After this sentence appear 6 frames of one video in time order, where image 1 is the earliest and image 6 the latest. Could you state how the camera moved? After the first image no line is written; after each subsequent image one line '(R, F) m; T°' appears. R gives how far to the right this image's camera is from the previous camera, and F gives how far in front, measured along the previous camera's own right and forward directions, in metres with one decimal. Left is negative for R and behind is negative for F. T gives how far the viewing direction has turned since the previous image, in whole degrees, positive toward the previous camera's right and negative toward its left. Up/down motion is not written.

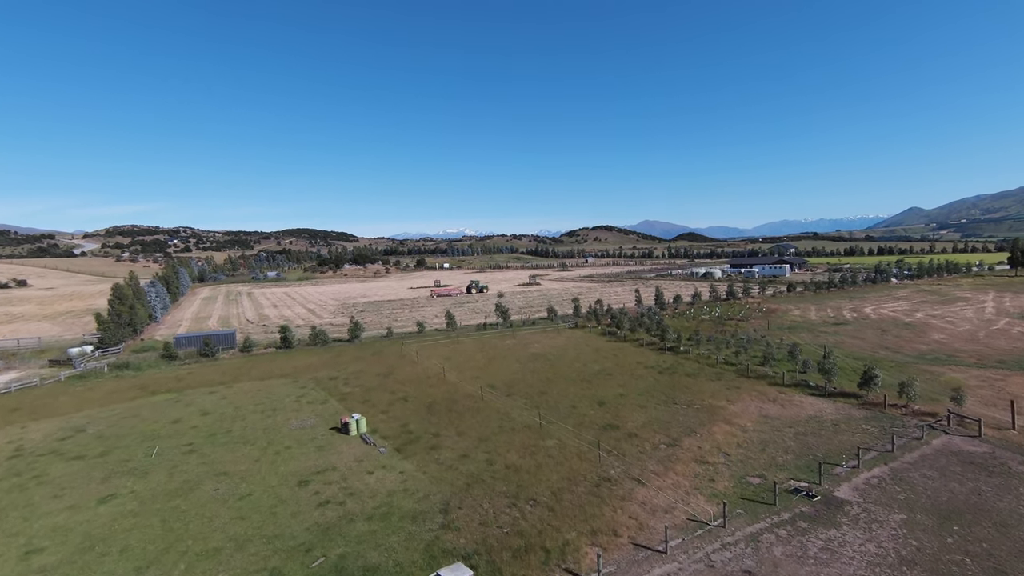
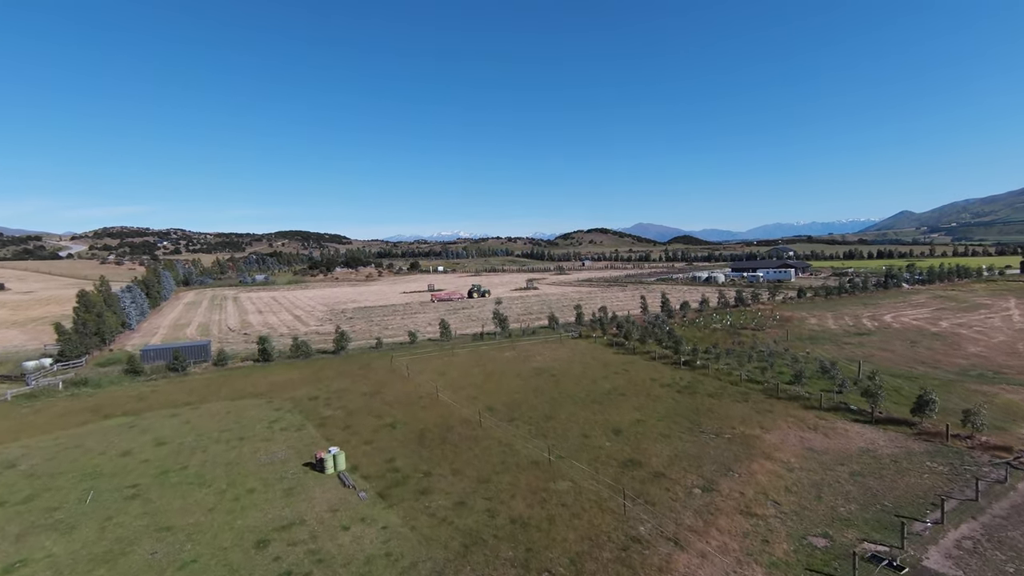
(-0.3, +2.8) m; +1°
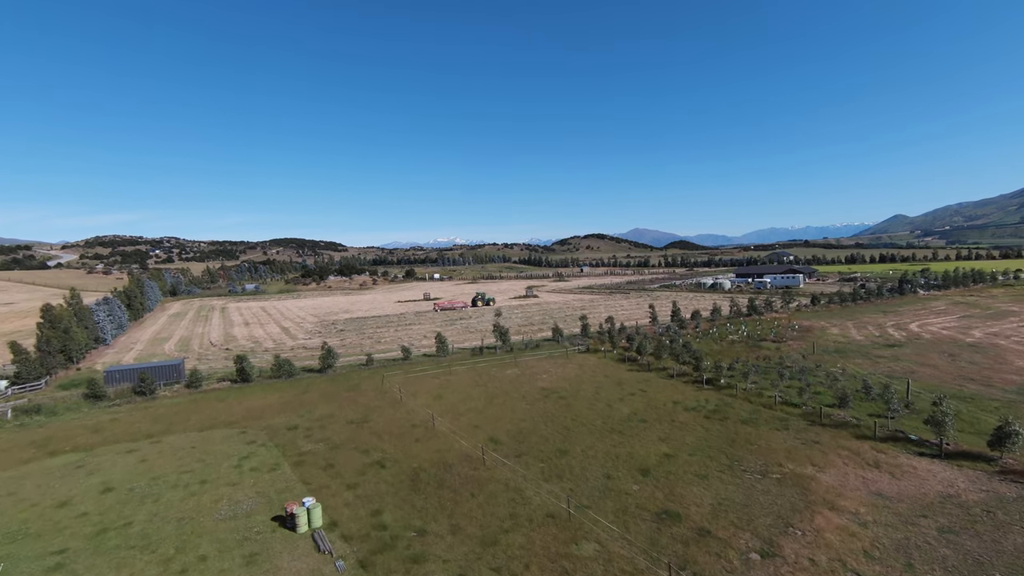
(-0.4, +2.8) m; 0°
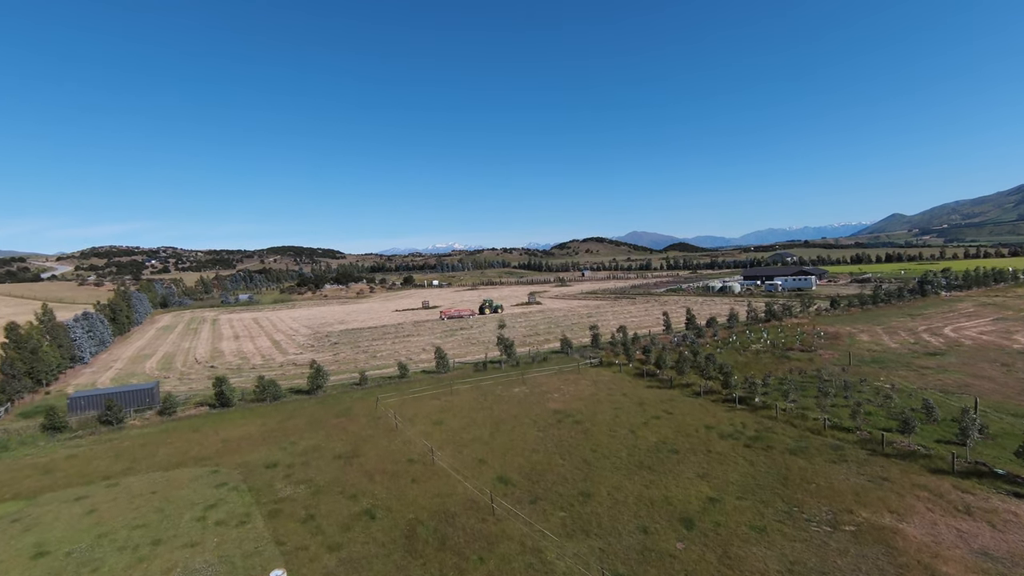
(-0.4, +2.7) m; 0°
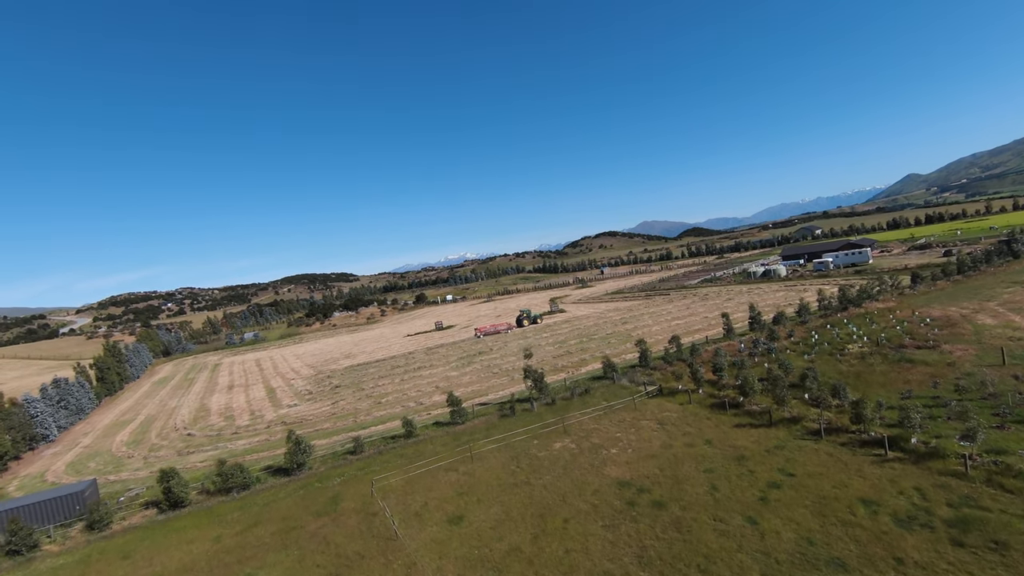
(-0.3, +6.9) m; -2°
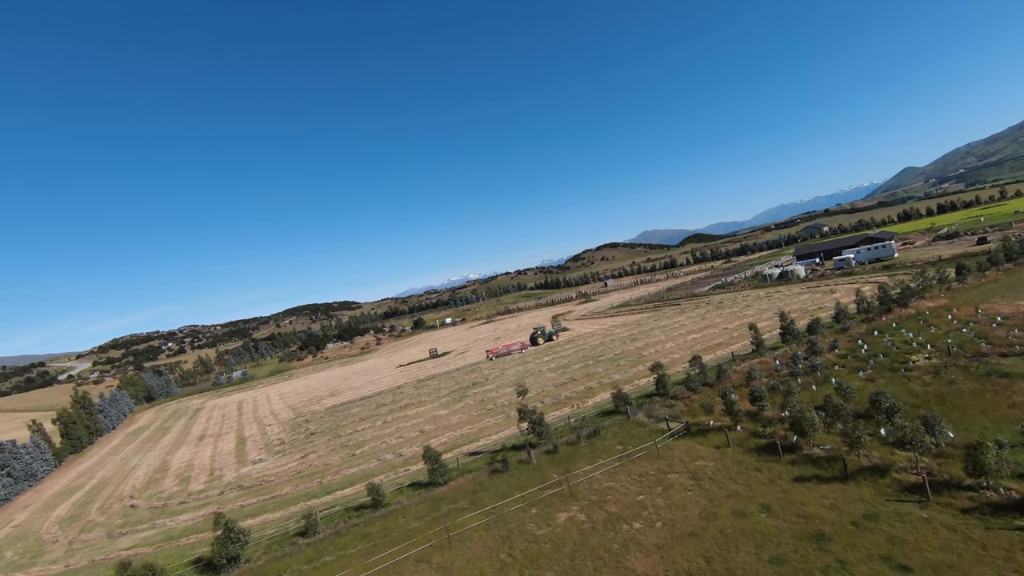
(+0.8, +4.7) m; 0°
